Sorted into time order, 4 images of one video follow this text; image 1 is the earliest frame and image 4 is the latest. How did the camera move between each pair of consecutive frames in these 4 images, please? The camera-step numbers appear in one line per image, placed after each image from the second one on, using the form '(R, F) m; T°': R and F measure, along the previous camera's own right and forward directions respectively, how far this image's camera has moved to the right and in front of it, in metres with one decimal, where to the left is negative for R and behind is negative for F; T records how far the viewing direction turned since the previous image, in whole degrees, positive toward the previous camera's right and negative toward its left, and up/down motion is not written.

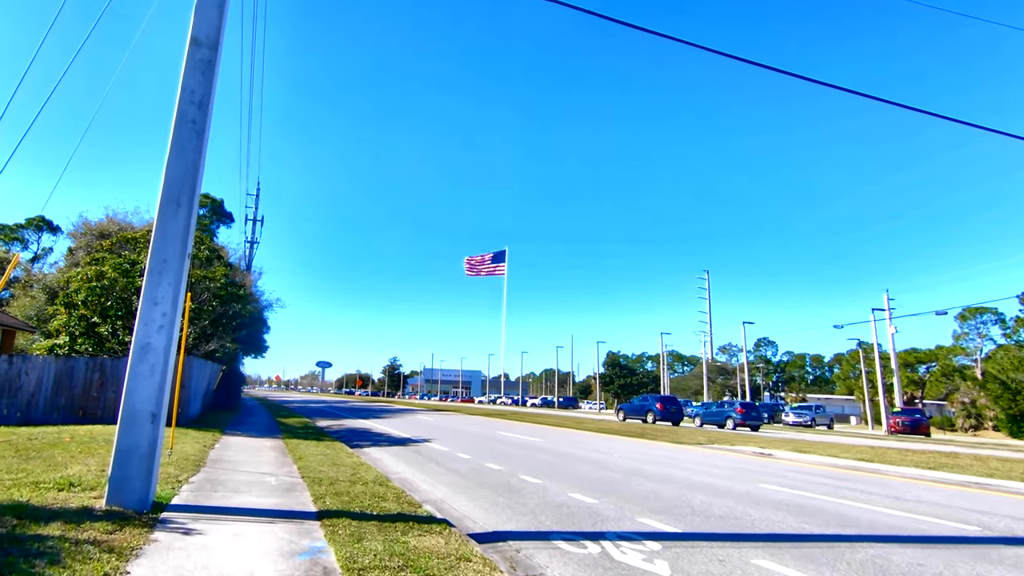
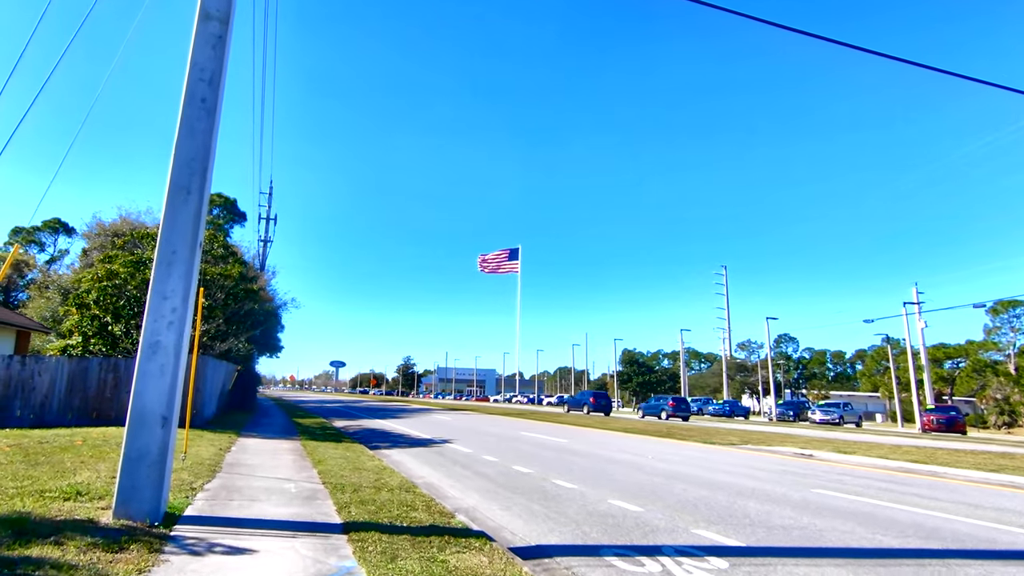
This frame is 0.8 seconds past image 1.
(-0.3, +0.6) m; -1°
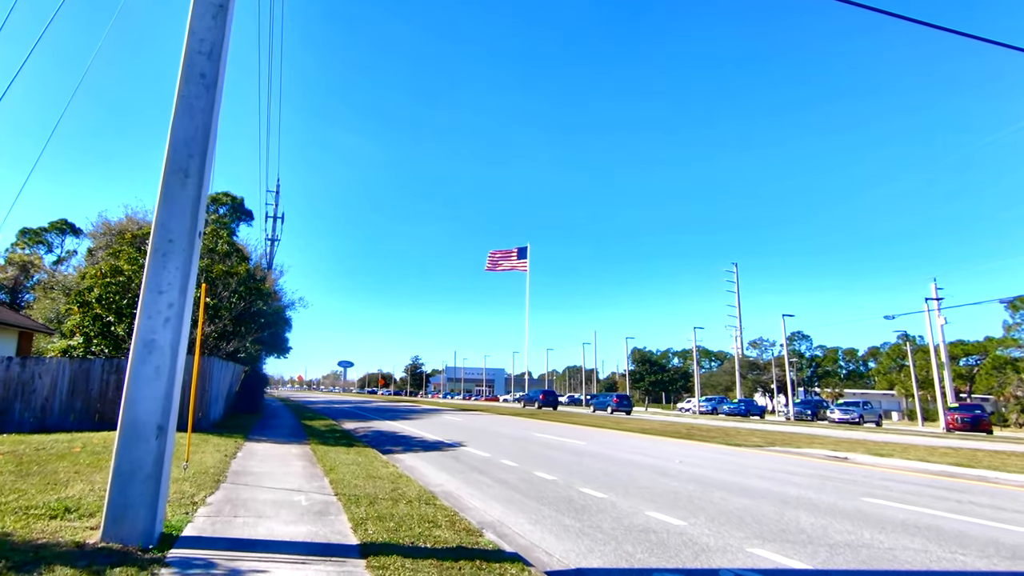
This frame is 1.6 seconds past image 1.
(-0.3, +0.7) m; -1°
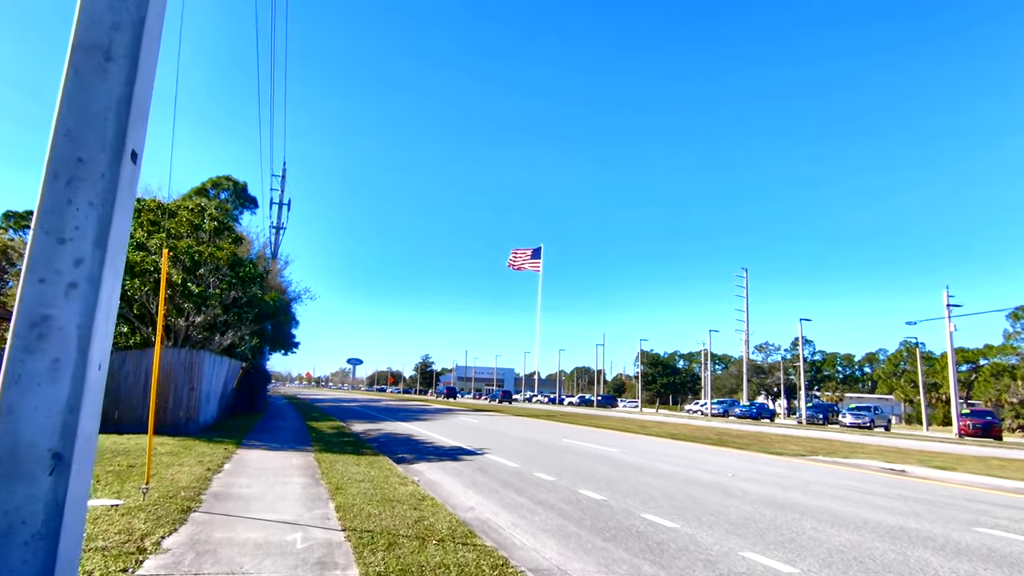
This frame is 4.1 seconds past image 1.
(-0.6, +1.9) m; -1°
